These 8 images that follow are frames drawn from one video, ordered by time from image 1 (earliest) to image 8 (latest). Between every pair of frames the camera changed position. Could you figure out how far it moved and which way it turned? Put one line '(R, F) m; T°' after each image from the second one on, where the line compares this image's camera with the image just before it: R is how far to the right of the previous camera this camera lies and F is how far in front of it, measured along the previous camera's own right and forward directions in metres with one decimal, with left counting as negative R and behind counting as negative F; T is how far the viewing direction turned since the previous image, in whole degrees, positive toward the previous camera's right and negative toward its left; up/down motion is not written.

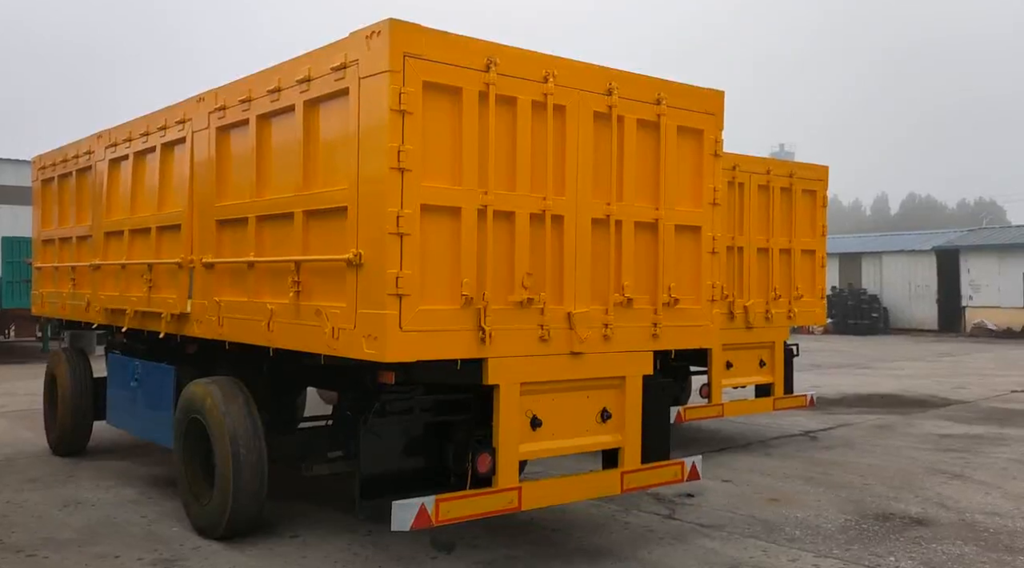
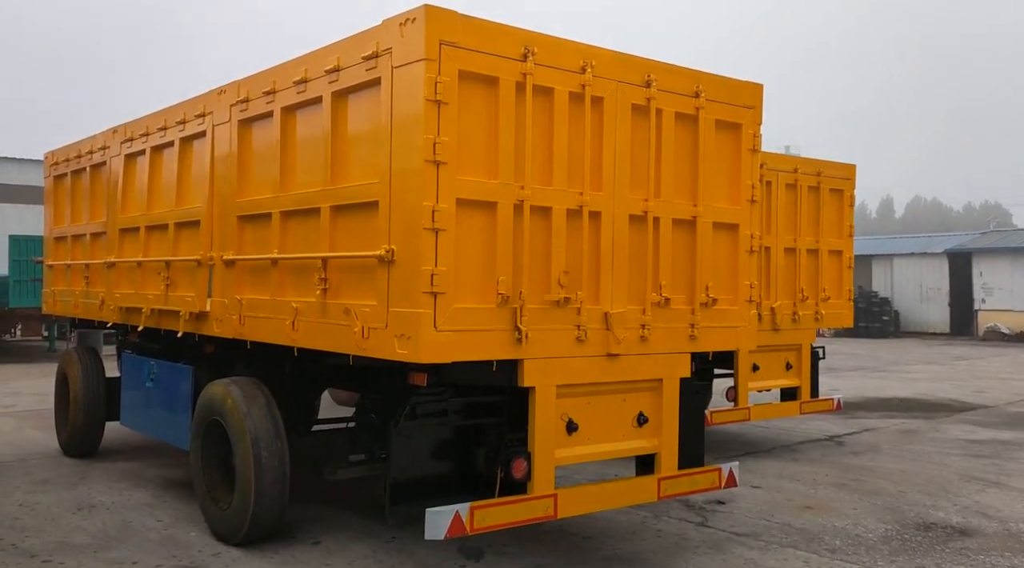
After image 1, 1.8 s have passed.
(-0.2, +0.2) m; 0°
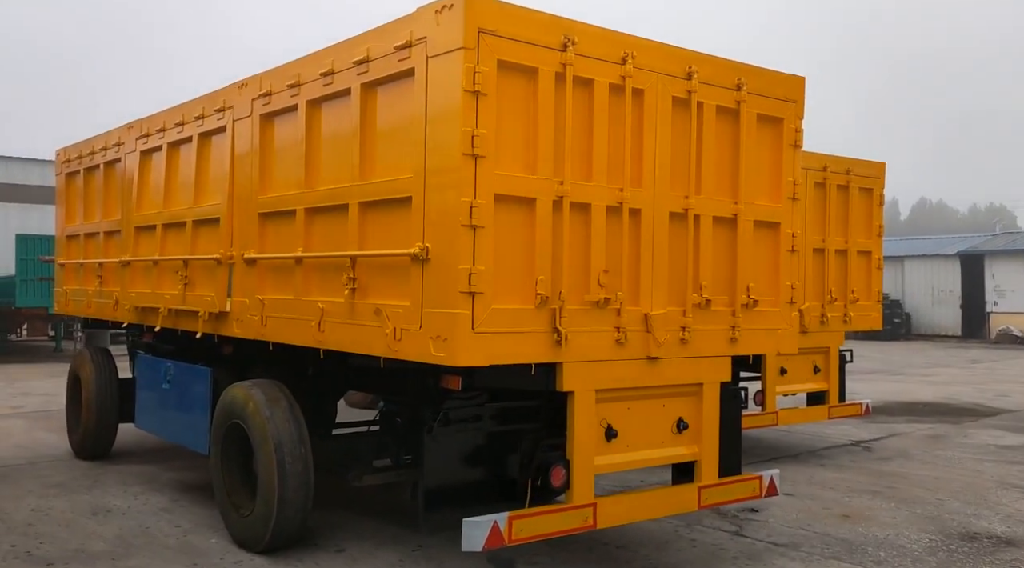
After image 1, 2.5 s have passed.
(-0.2, +0.2) m; 0°
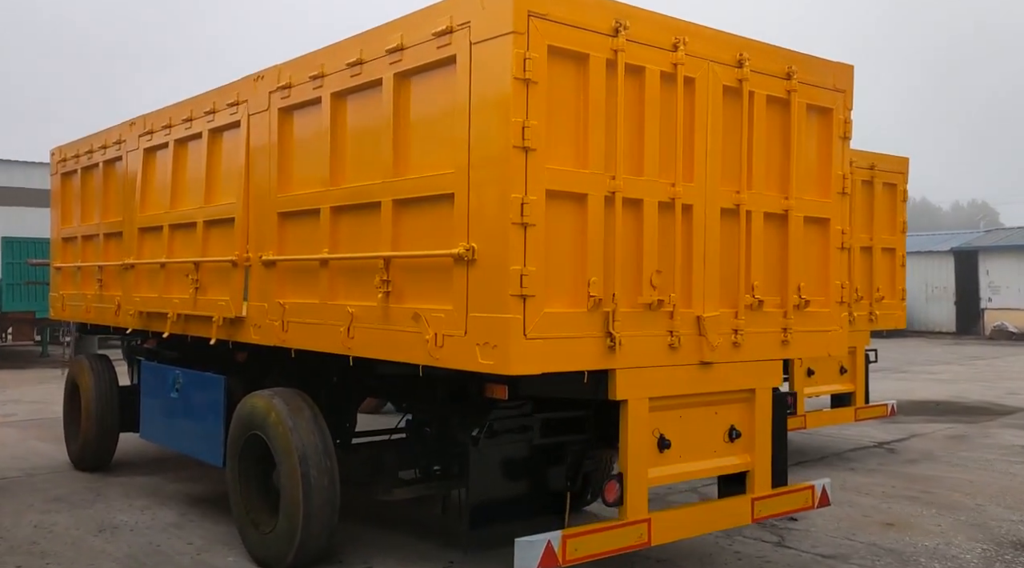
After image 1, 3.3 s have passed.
(-0.3, +0.3) m; +1°
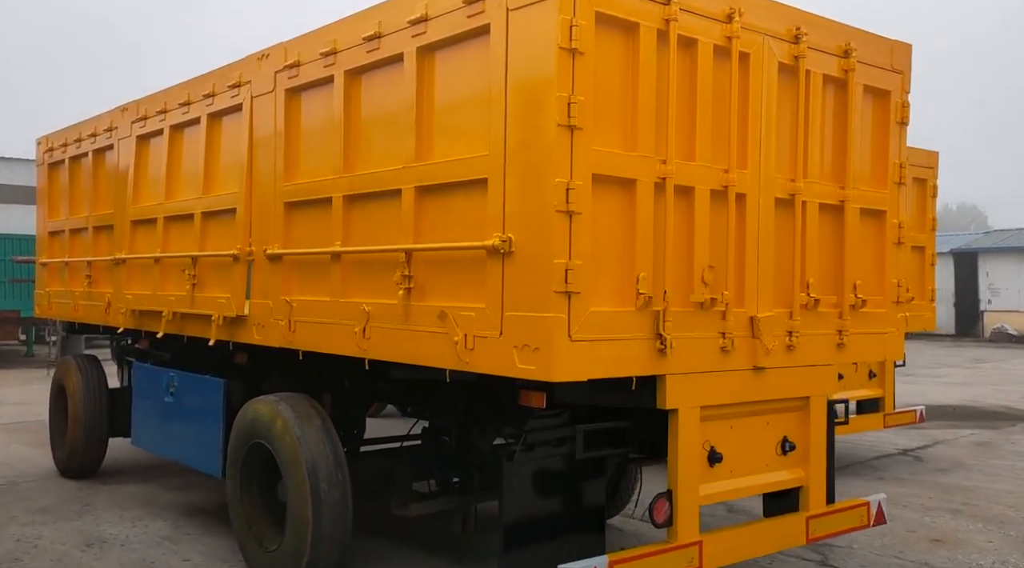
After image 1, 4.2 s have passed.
(-0.2, +0.4) m; +1°
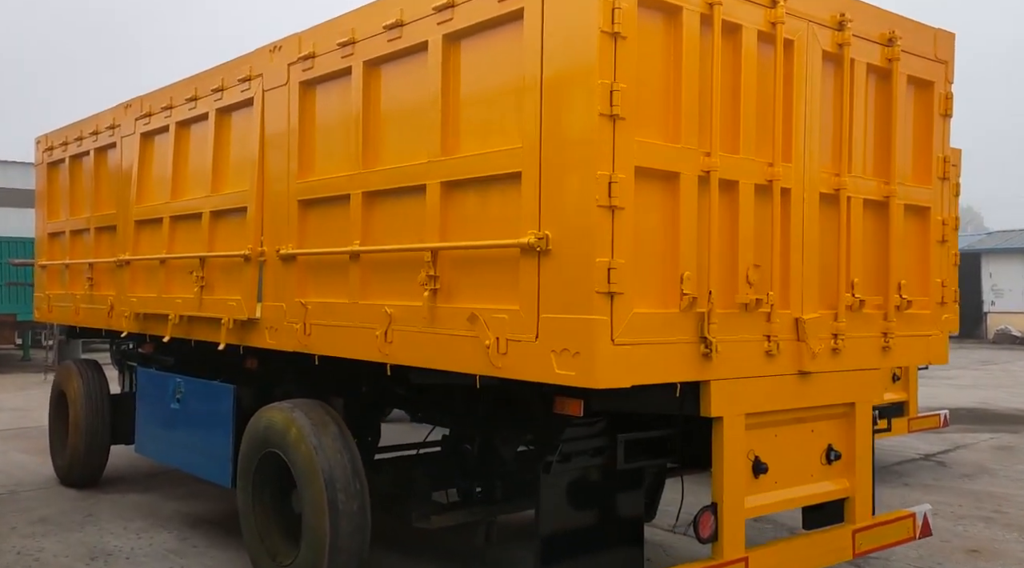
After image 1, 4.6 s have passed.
(-0.2, +0.2) m; 0°
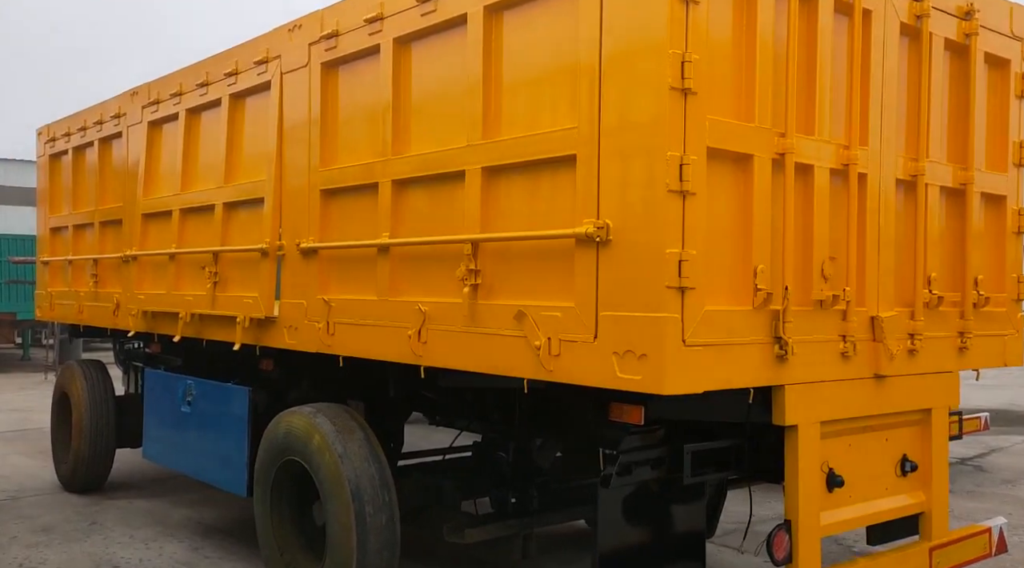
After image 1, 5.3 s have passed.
(-0.2, +0.4) m; 0°
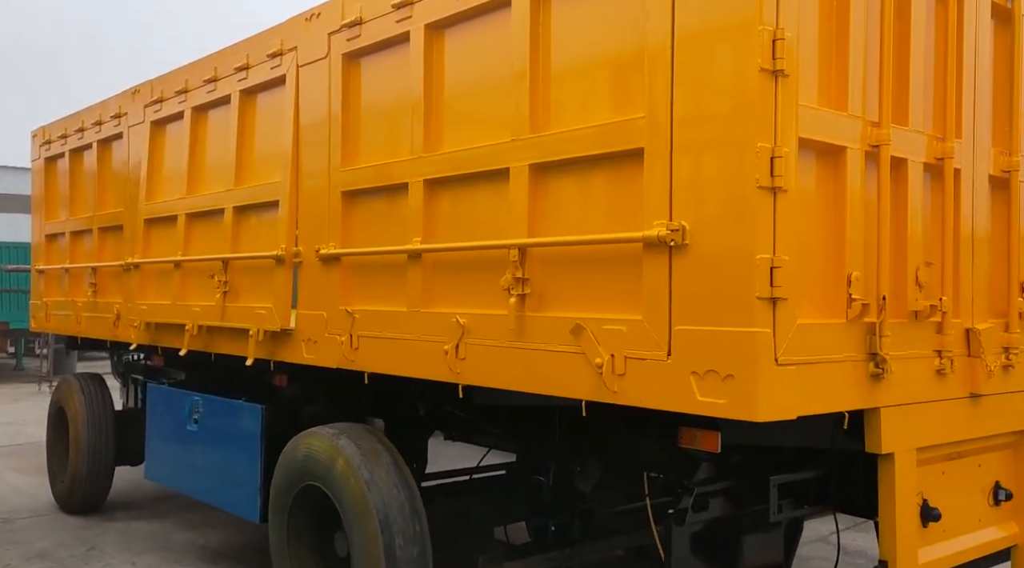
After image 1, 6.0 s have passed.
(-0.2, +0.4) m; 0°
